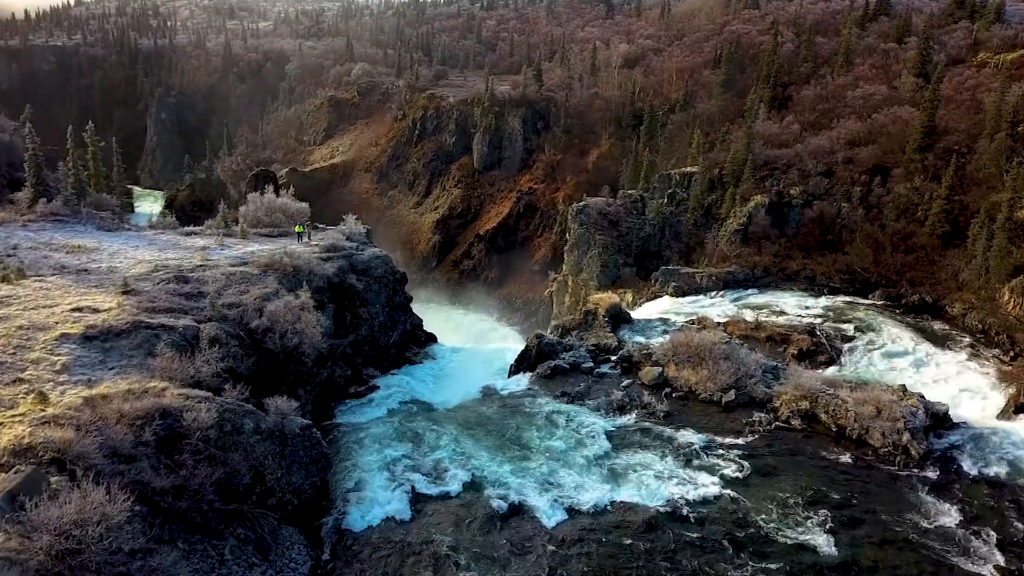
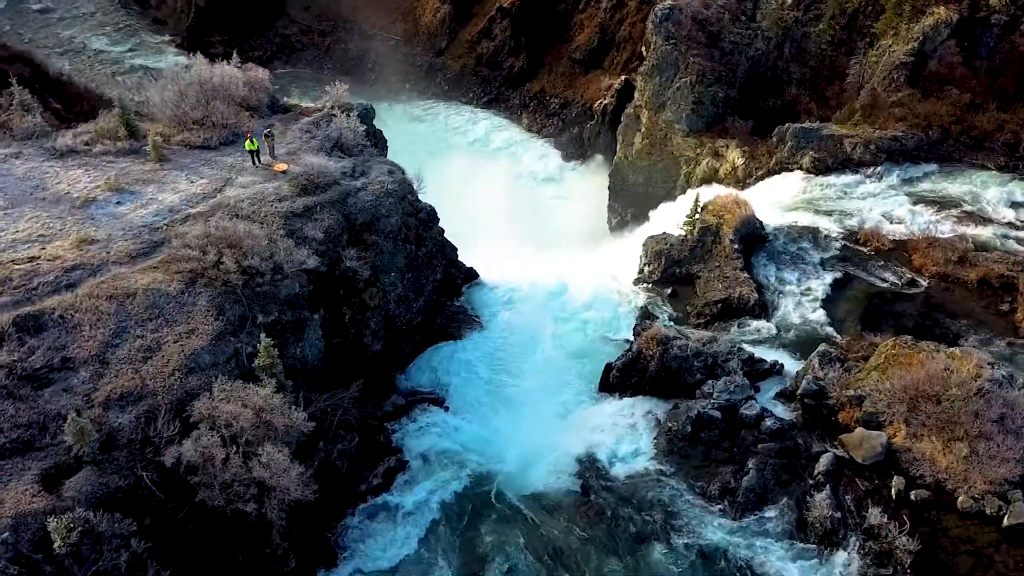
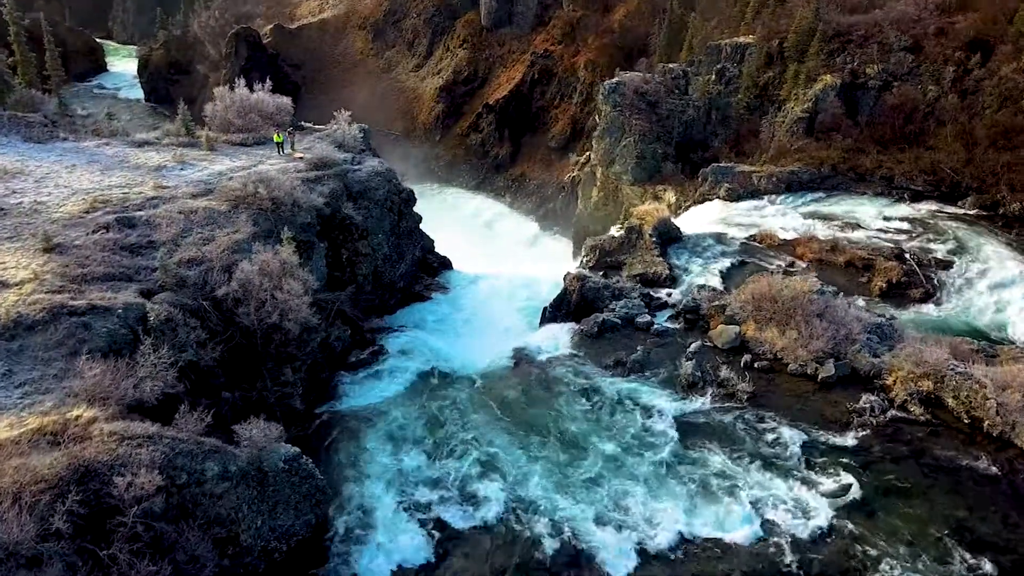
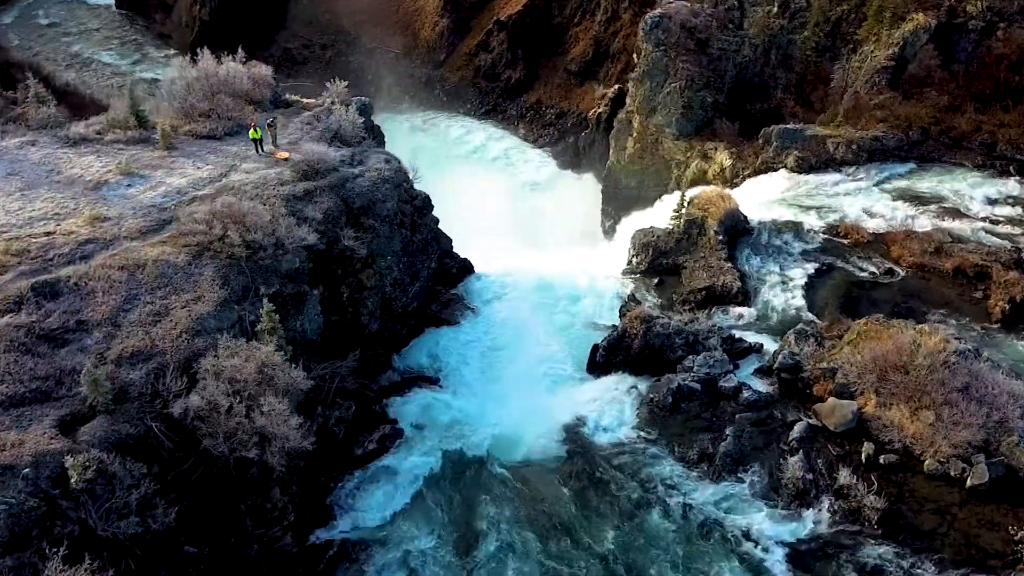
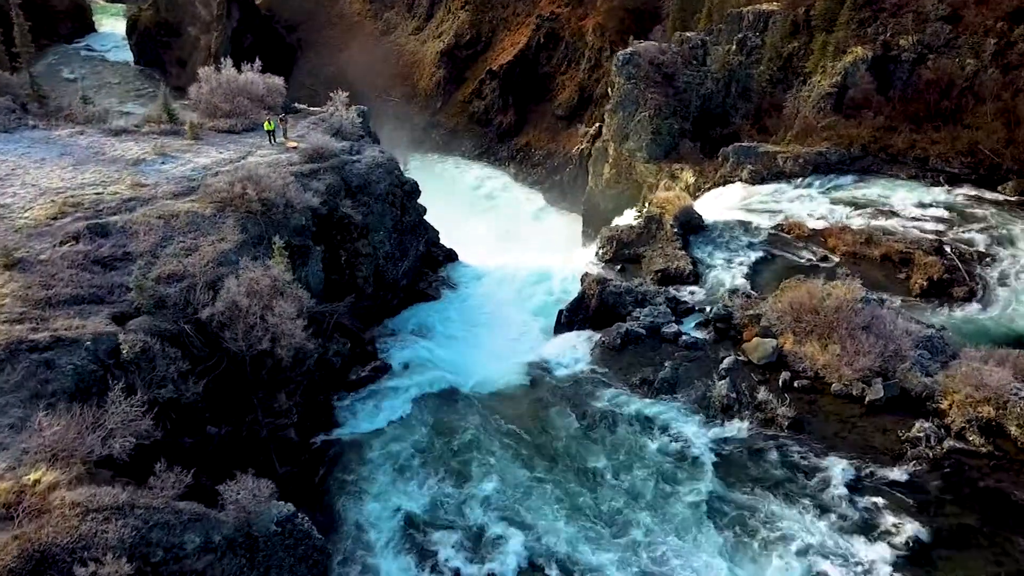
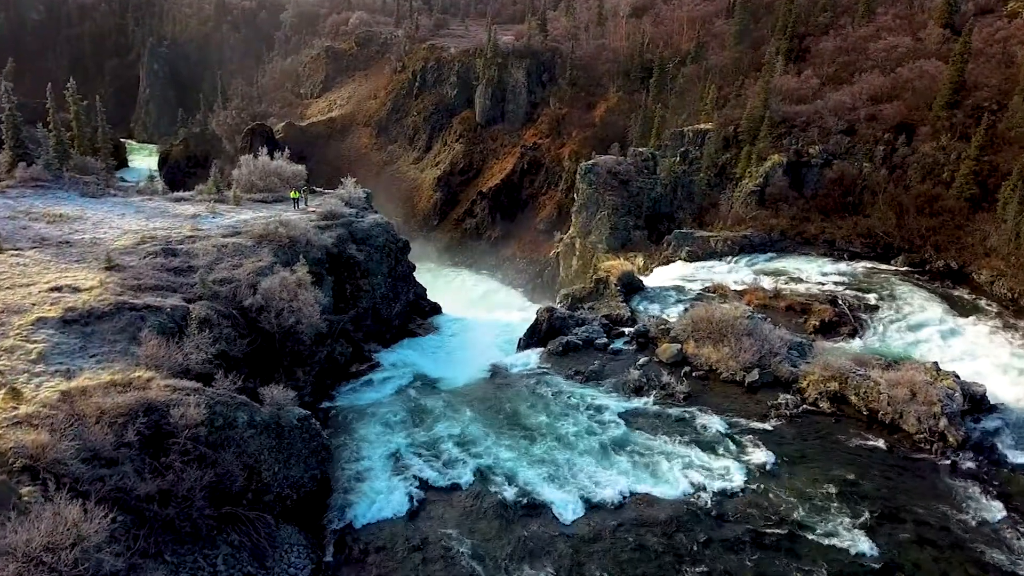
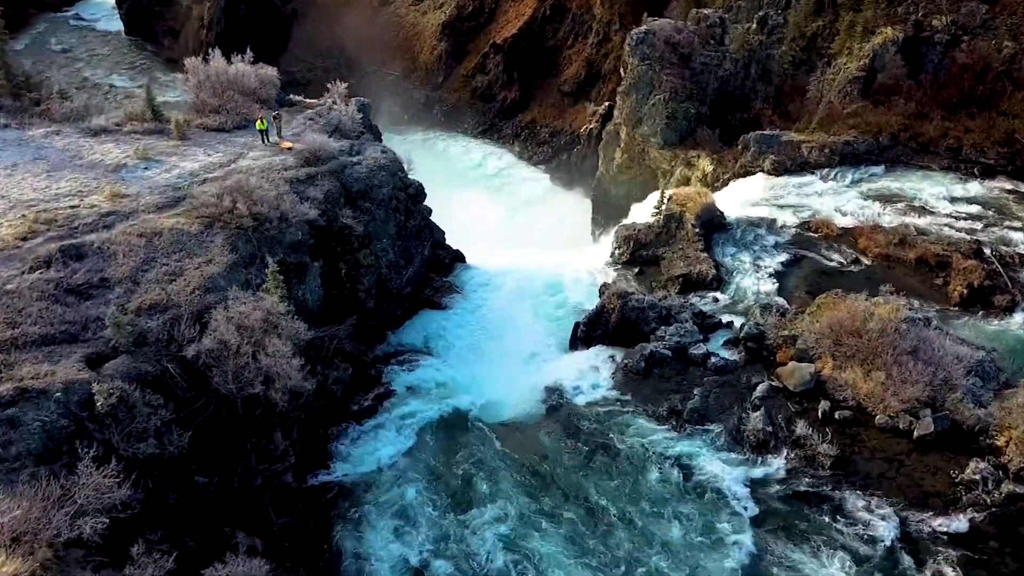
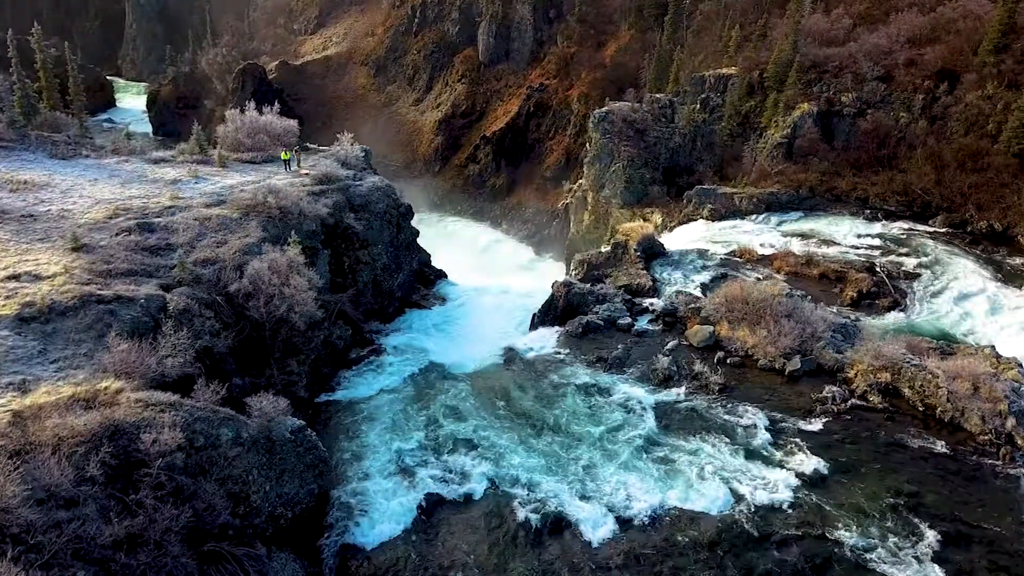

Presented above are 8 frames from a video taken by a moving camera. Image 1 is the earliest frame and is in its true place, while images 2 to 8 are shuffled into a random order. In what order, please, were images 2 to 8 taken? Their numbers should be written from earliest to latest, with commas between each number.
6, 8, 3, 5, 7, 4, 2
